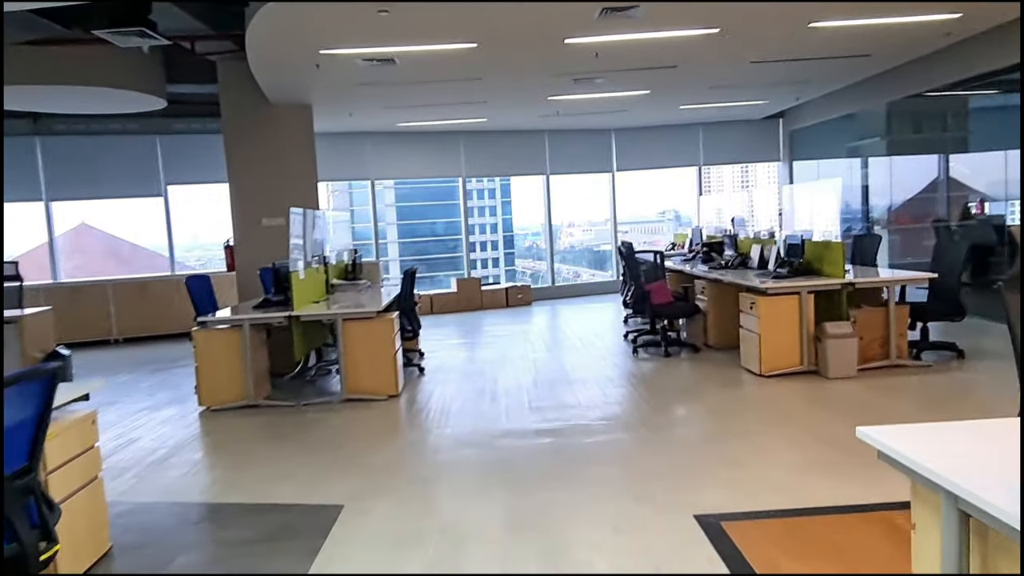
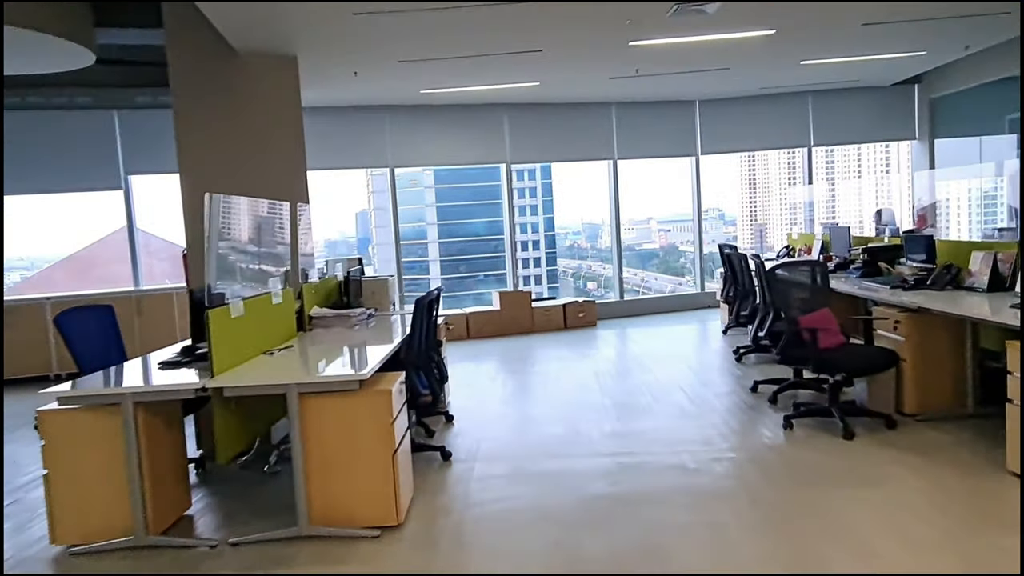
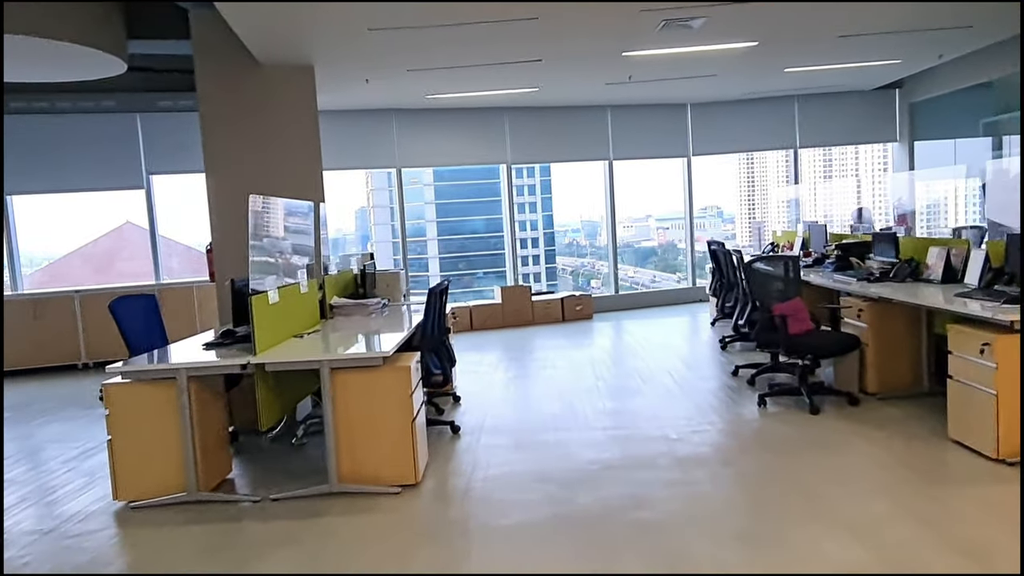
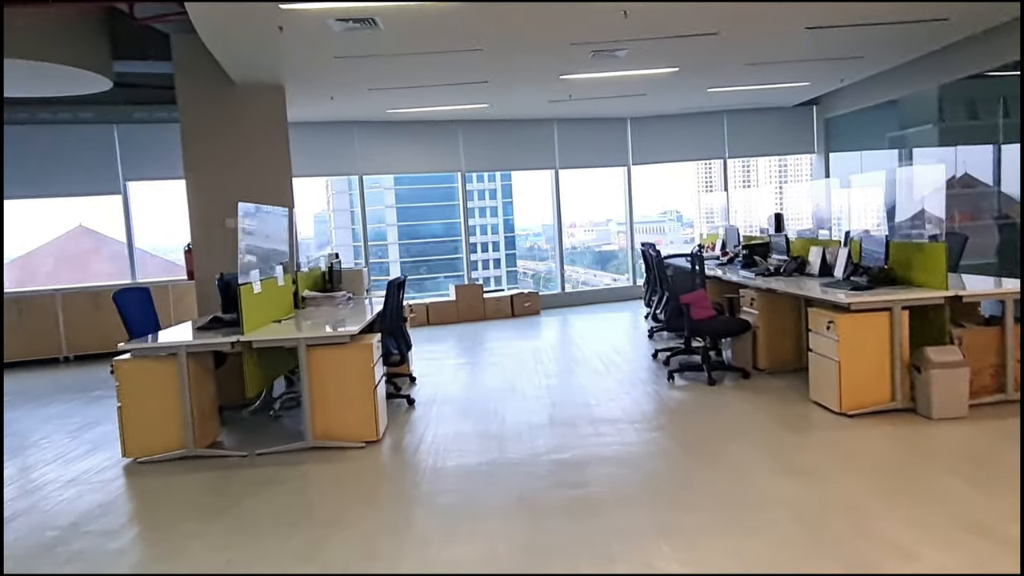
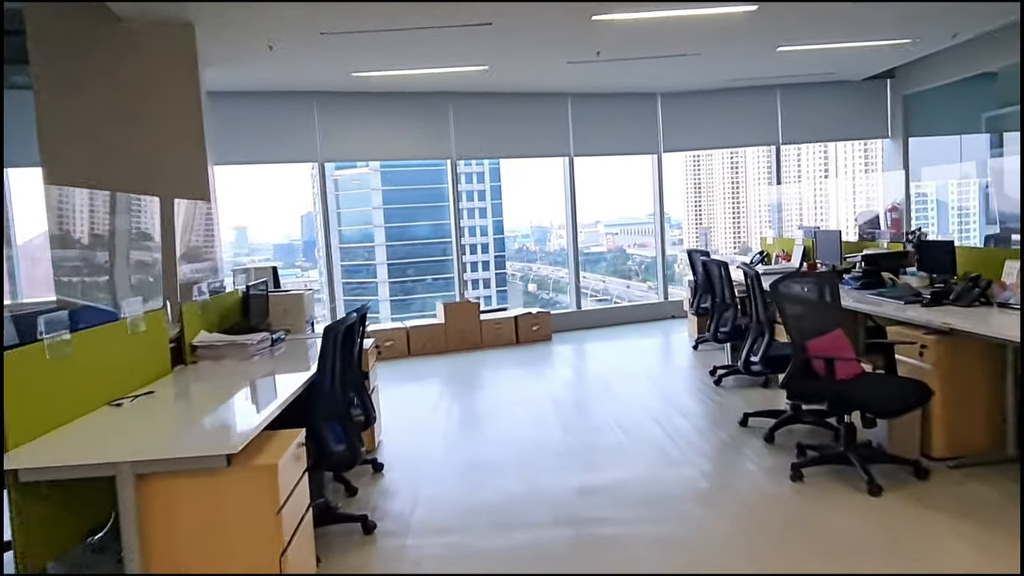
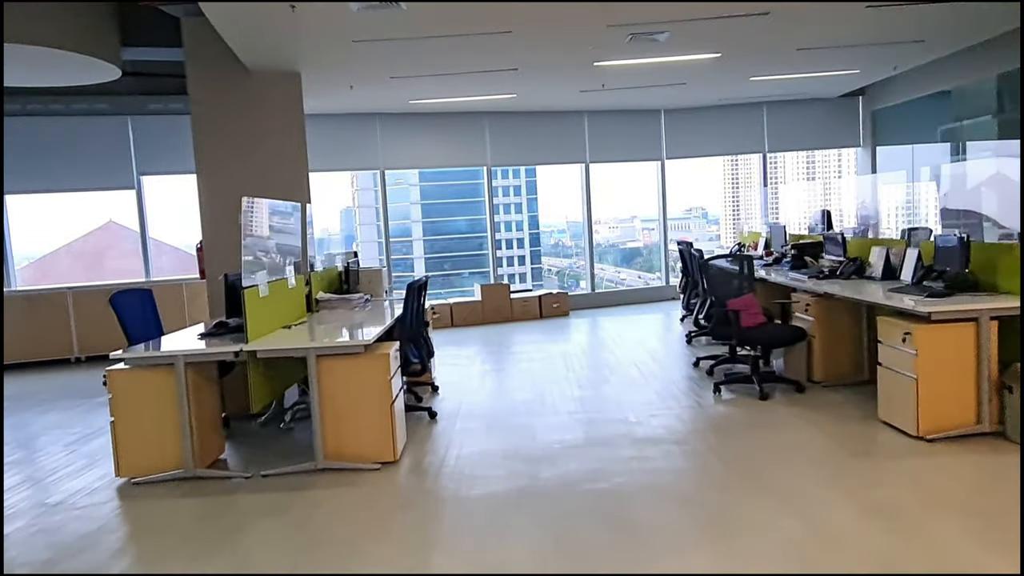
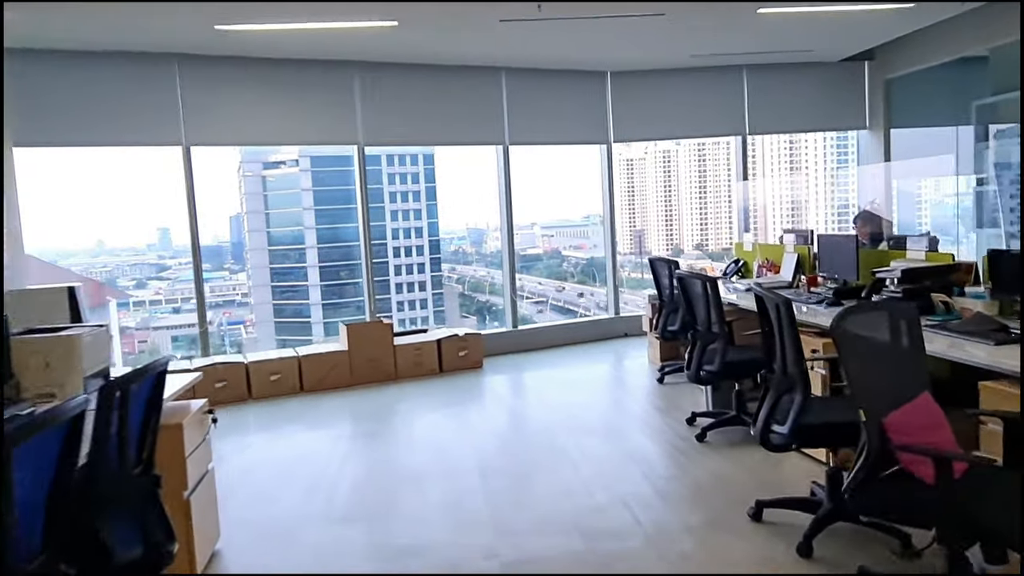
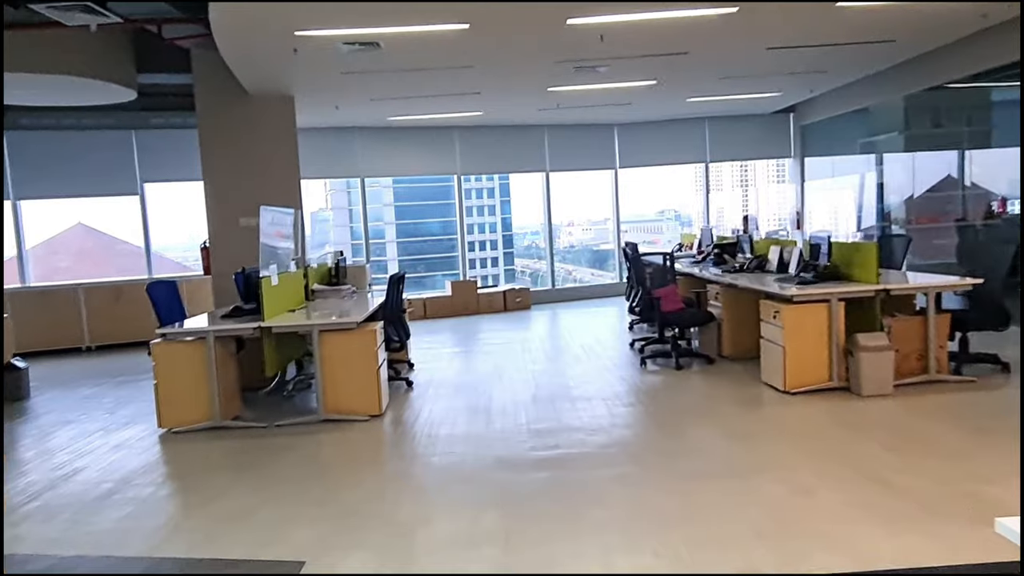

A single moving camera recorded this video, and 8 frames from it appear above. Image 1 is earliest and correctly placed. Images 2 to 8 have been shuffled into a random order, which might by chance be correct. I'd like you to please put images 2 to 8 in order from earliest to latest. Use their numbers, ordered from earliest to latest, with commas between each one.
8, 4, 6, 3, 2, 5, 7
